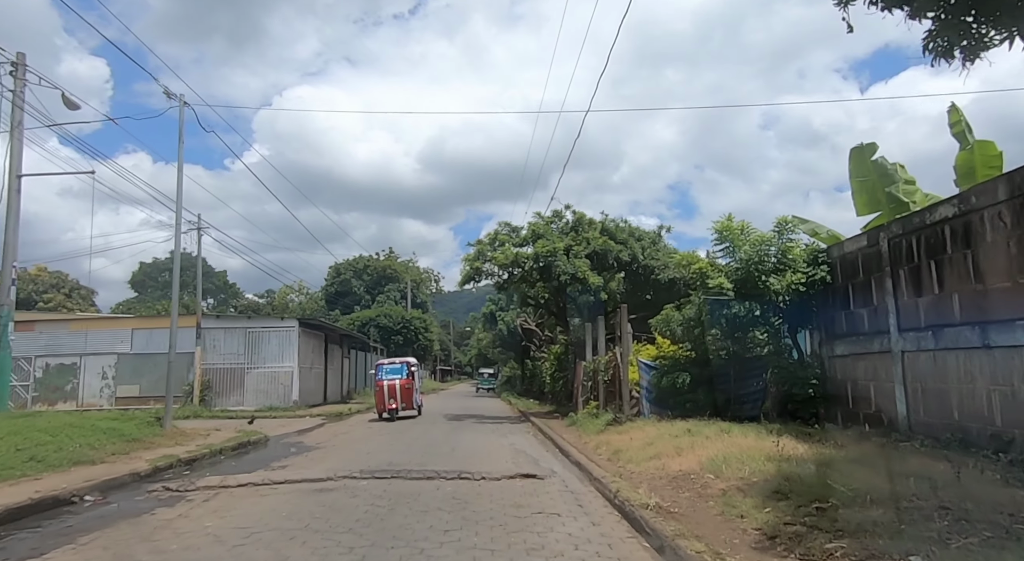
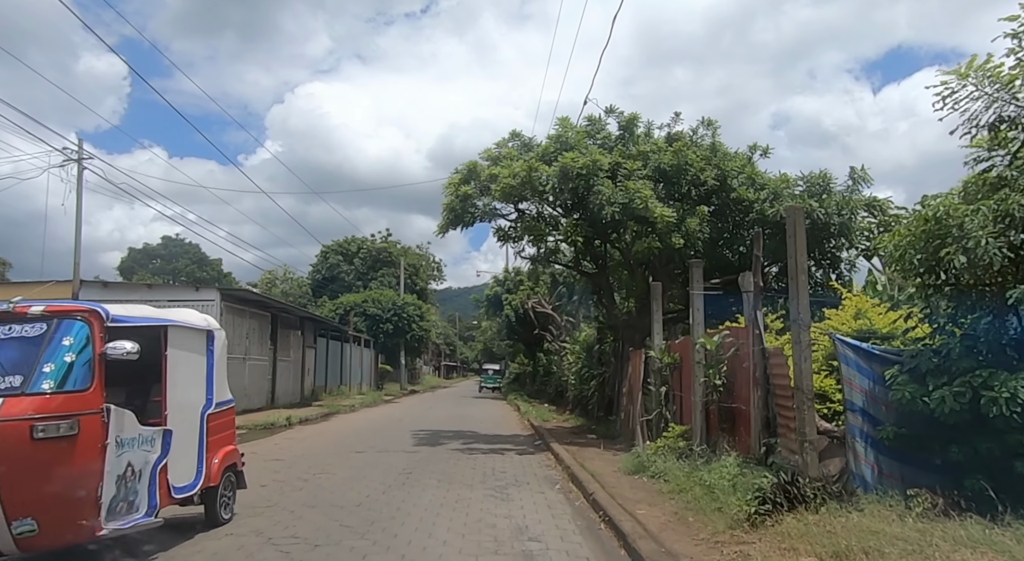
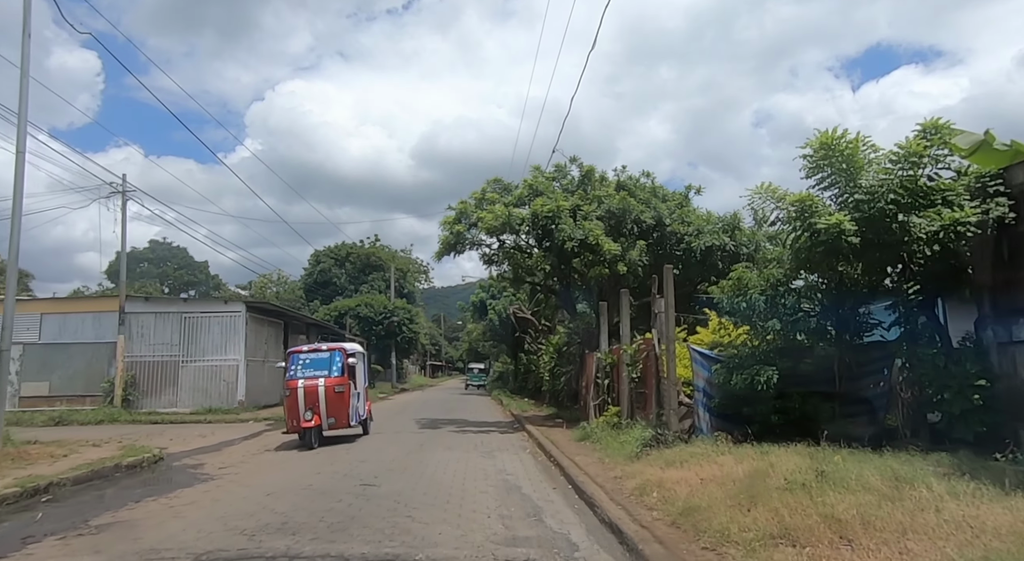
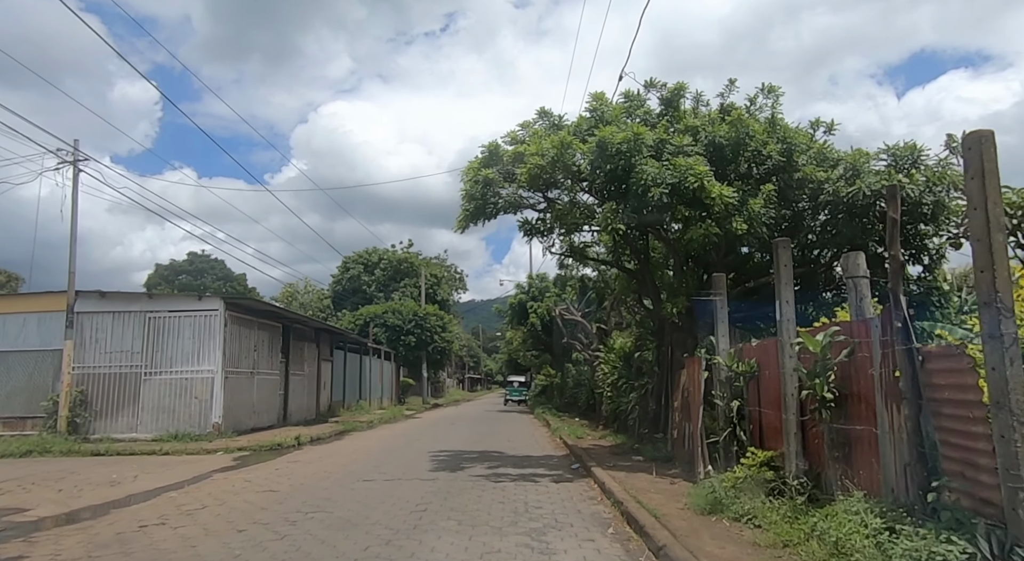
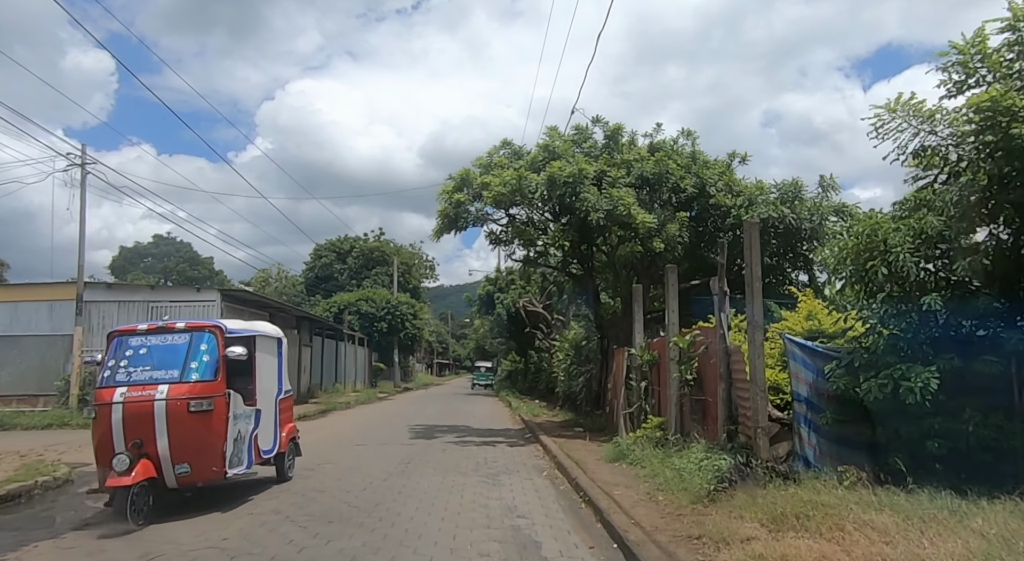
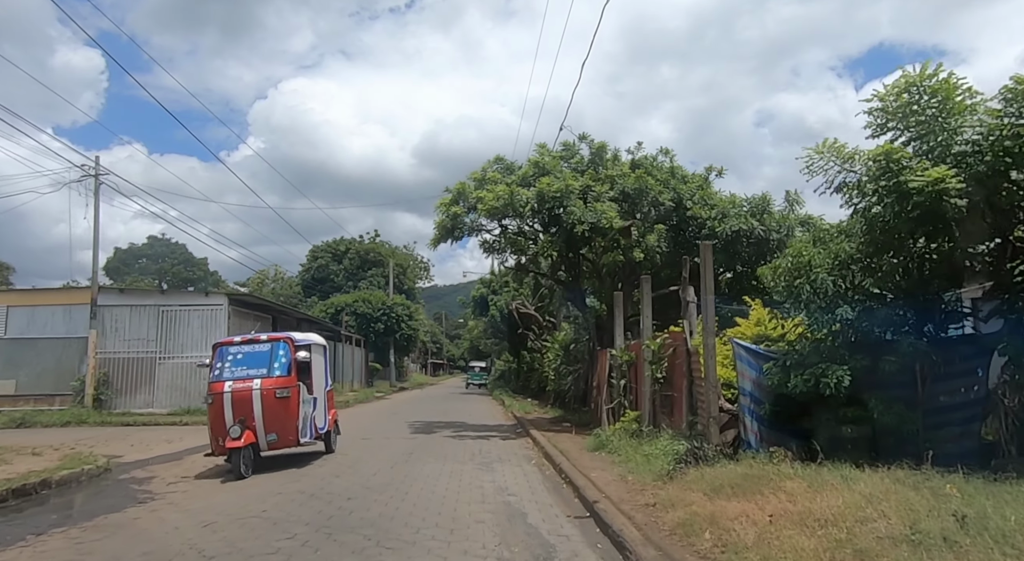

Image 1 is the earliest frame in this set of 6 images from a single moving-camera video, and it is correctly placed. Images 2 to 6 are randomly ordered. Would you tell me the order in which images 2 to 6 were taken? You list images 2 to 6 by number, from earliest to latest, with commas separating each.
3, 6, 5, 2, 4
